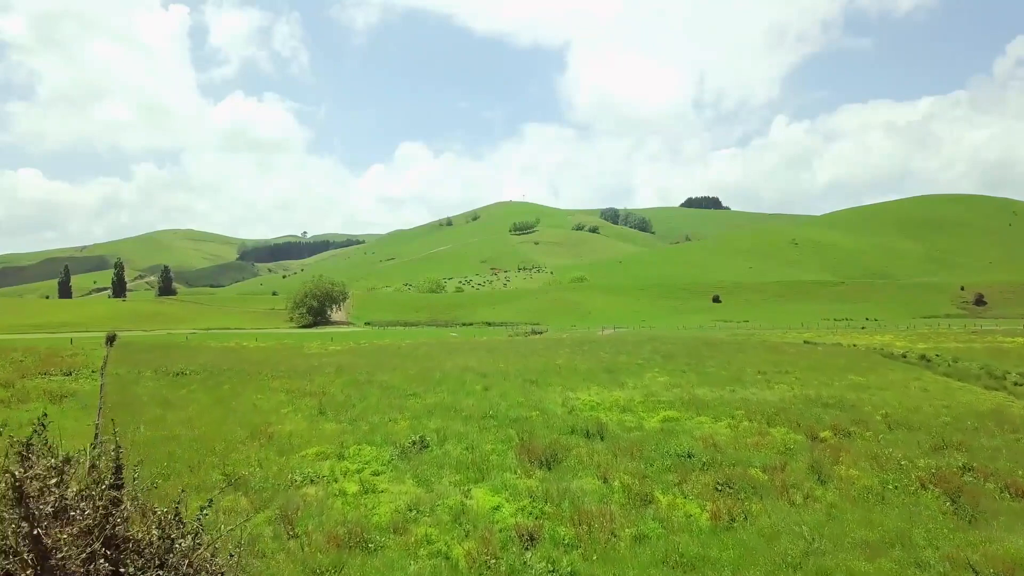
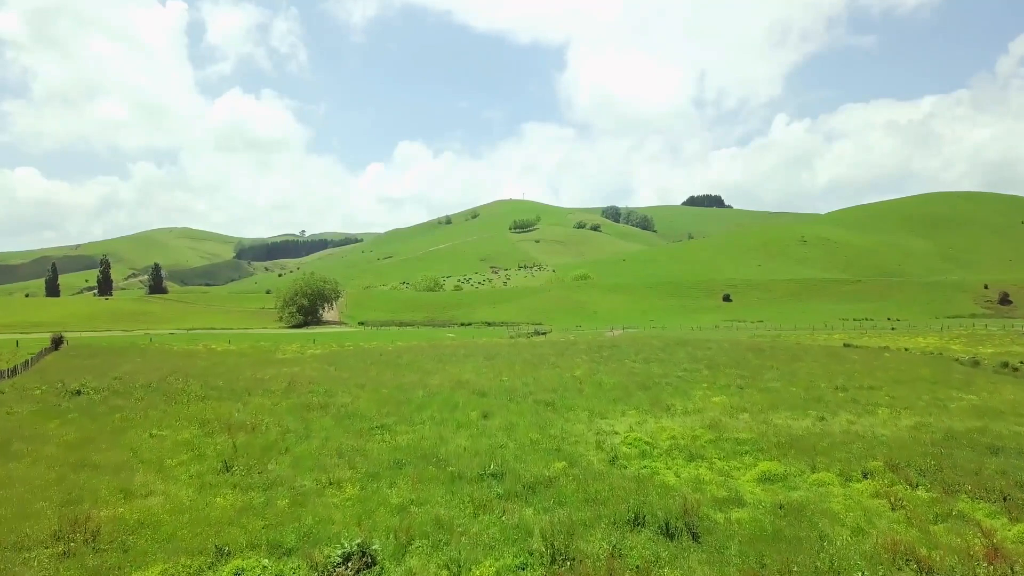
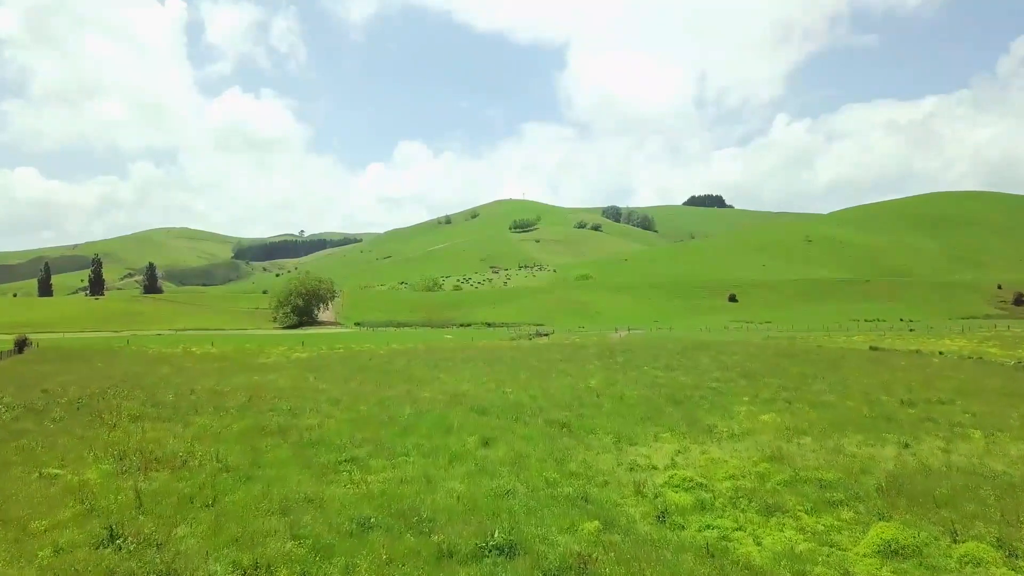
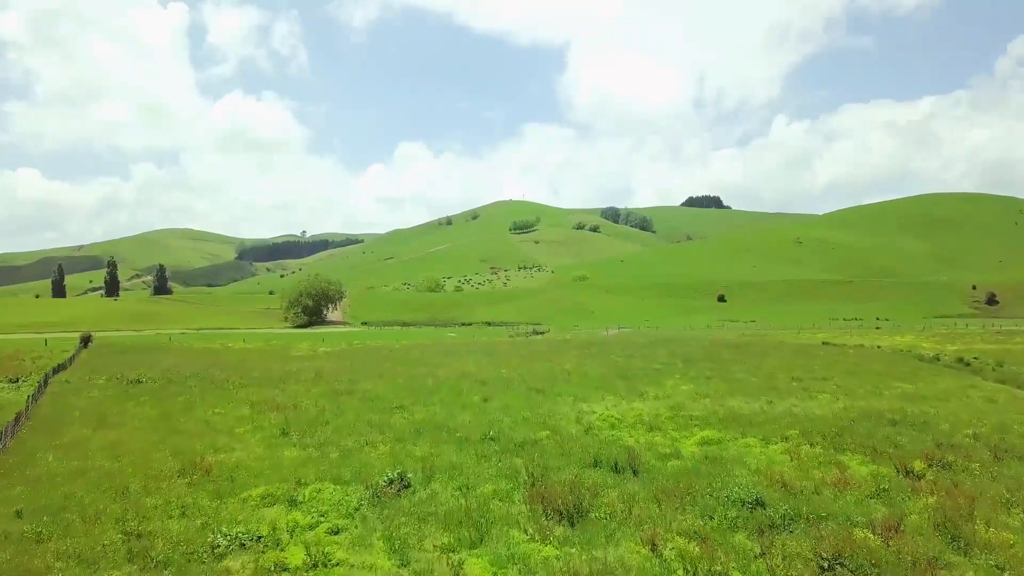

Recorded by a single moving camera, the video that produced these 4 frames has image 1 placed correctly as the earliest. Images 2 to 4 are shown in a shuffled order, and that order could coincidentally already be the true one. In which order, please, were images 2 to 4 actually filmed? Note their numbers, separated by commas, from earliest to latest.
4, 2, 3
